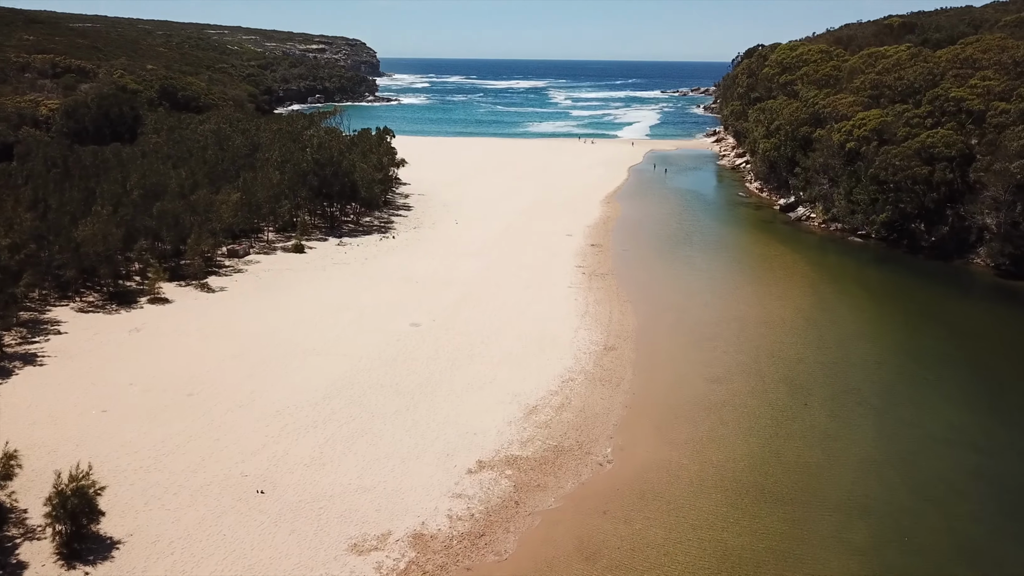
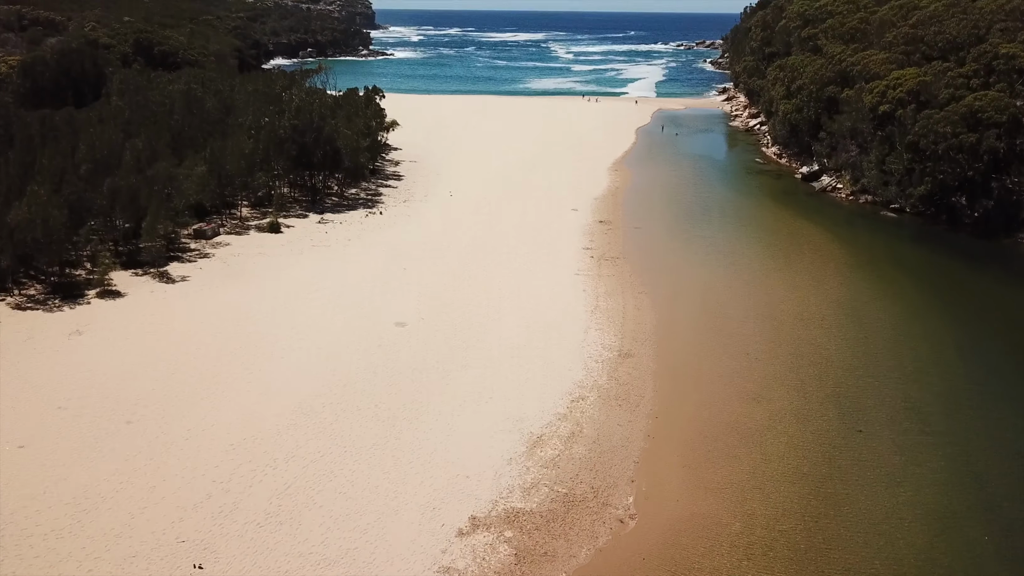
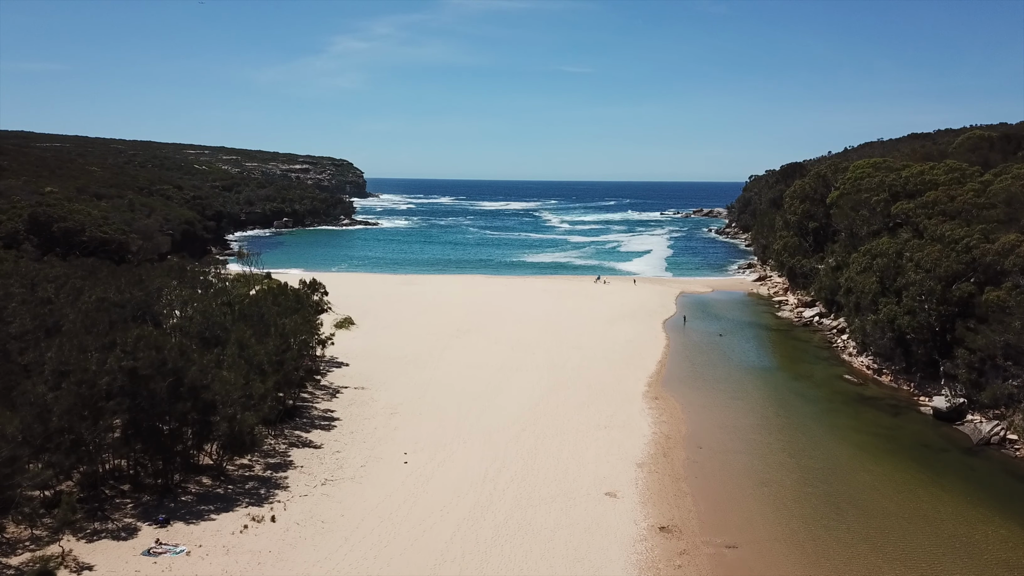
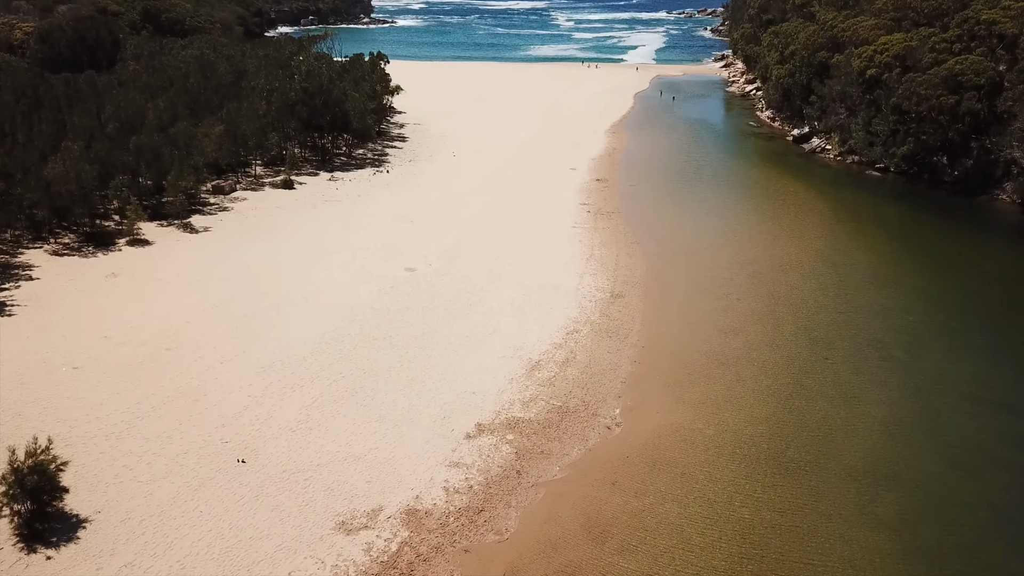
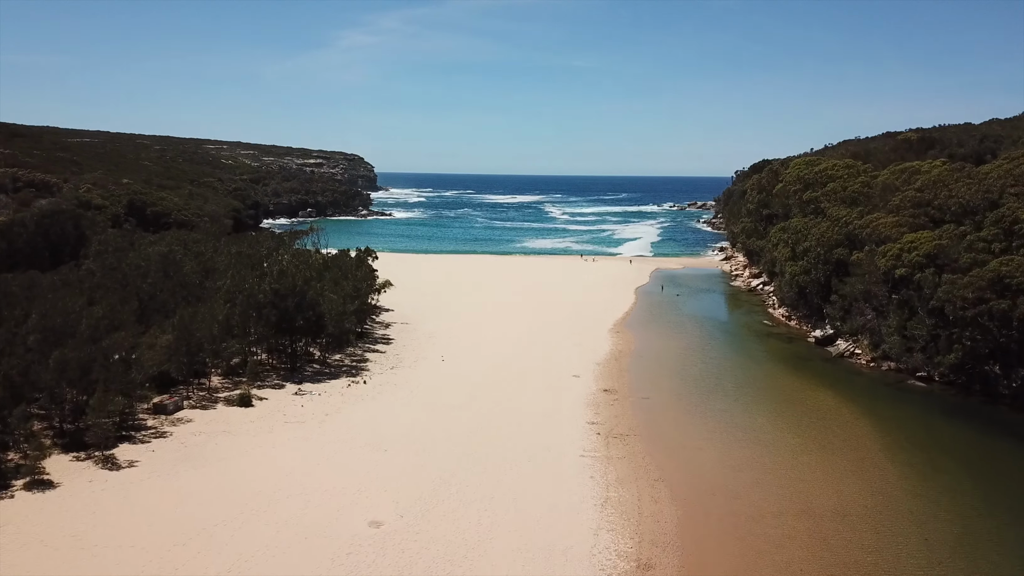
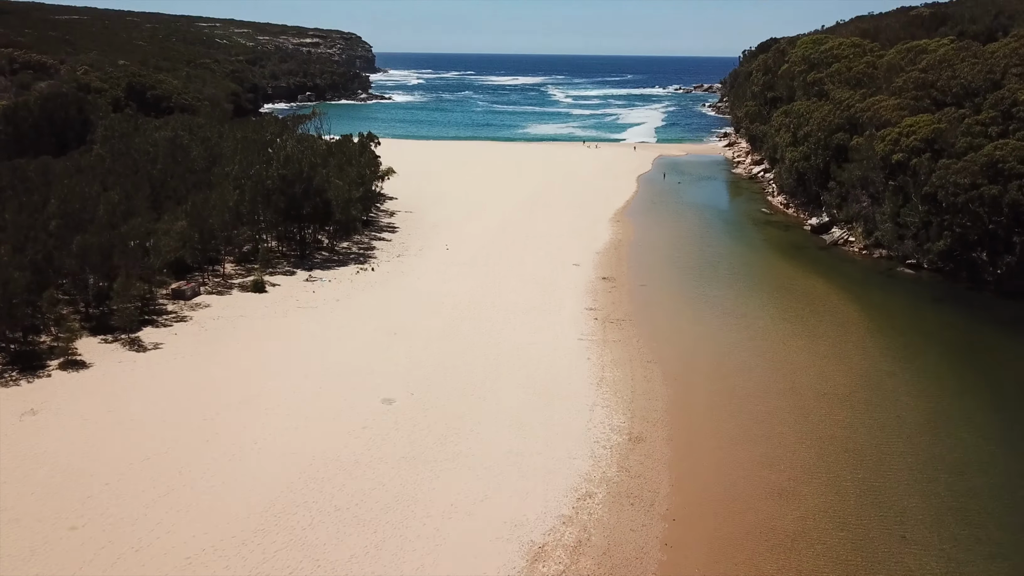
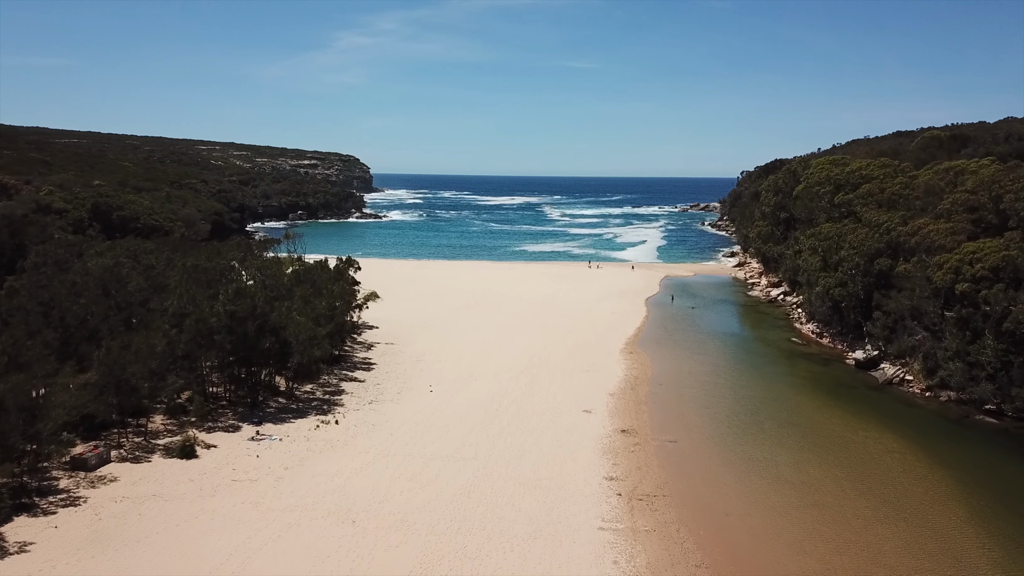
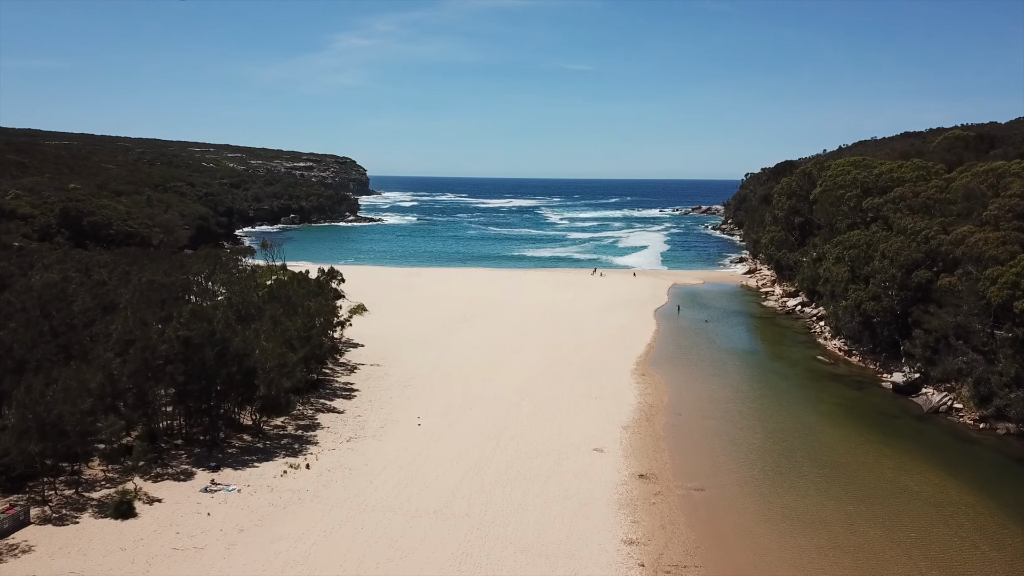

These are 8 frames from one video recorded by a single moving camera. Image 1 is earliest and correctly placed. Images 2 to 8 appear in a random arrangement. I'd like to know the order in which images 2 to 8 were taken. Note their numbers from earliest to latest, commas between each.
4, 2, 6, 5, 7, 8, 3
